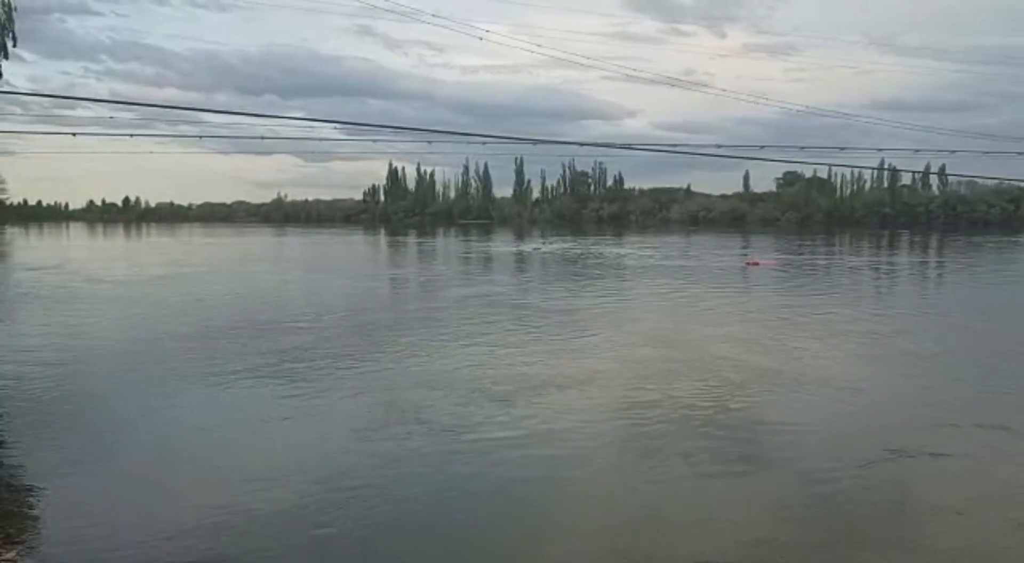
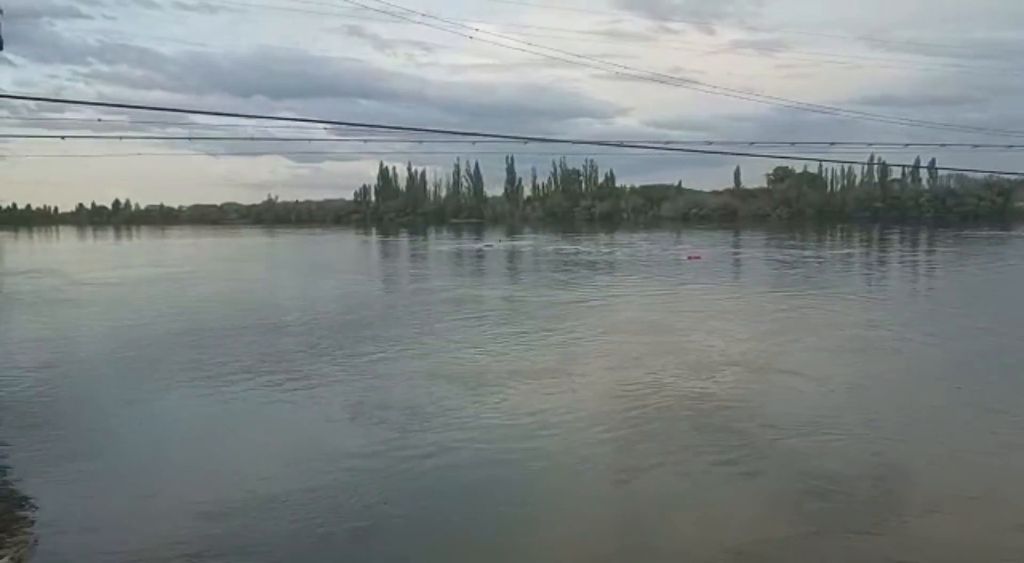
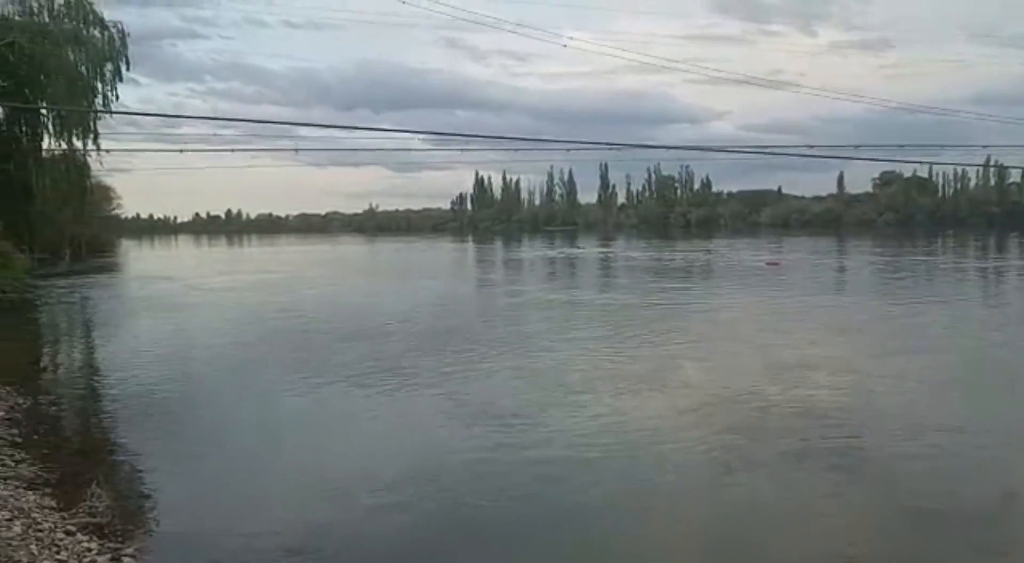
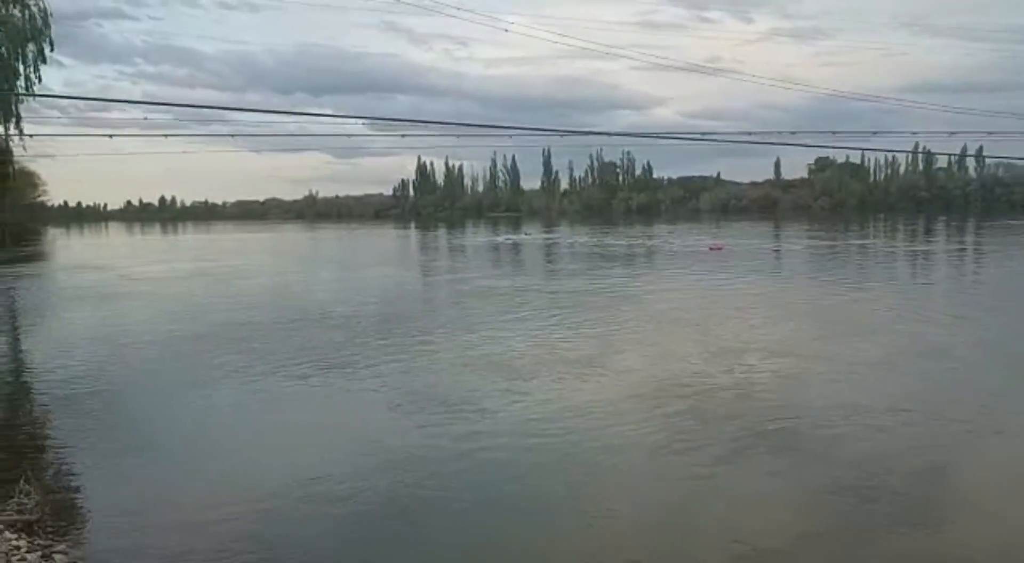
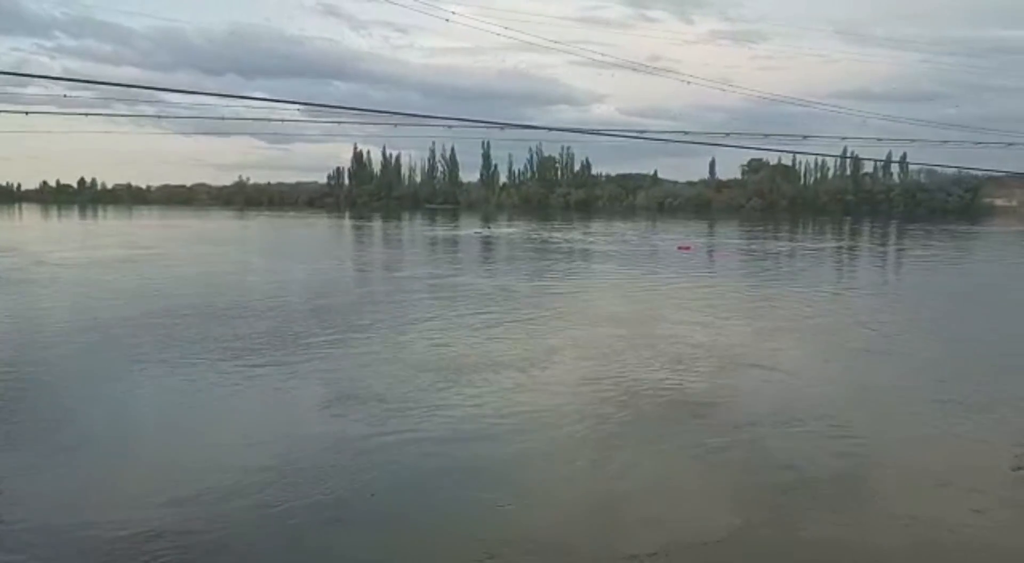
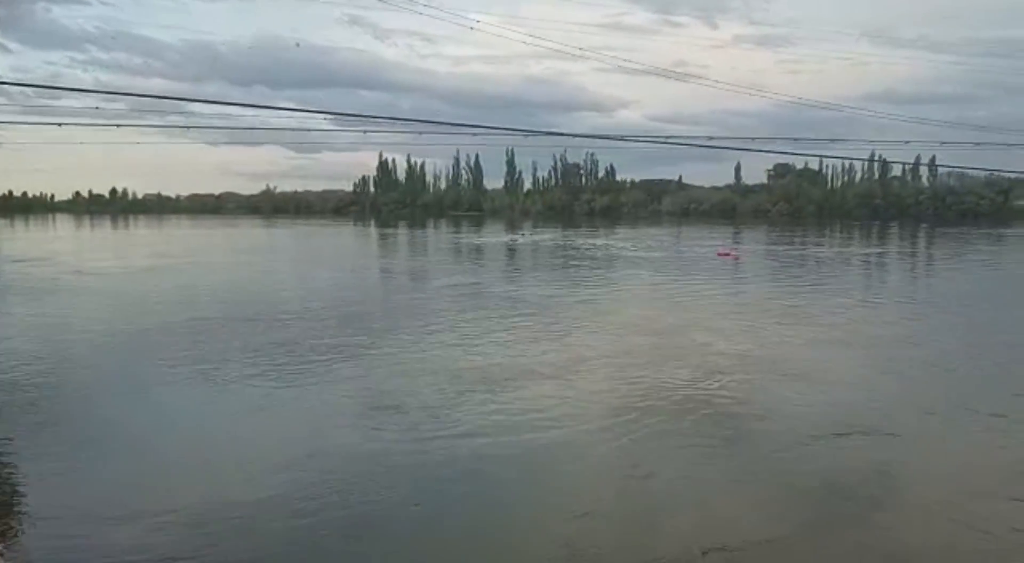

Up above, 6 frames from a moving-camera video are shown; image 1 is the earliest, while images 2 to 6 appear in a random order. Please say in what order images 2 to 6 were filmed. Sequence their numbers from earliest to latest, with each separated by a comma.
6, 5, 2, 4, 3
